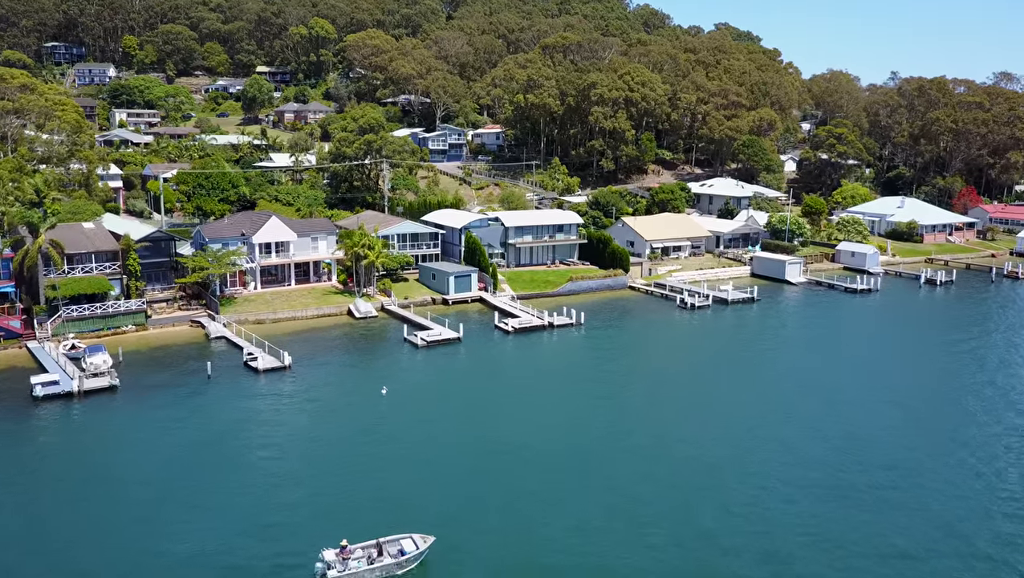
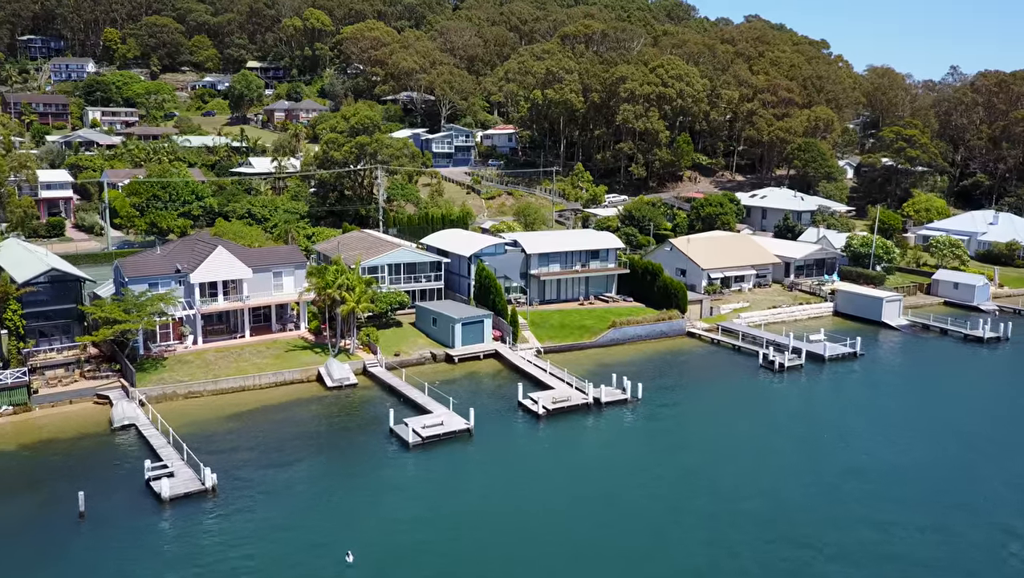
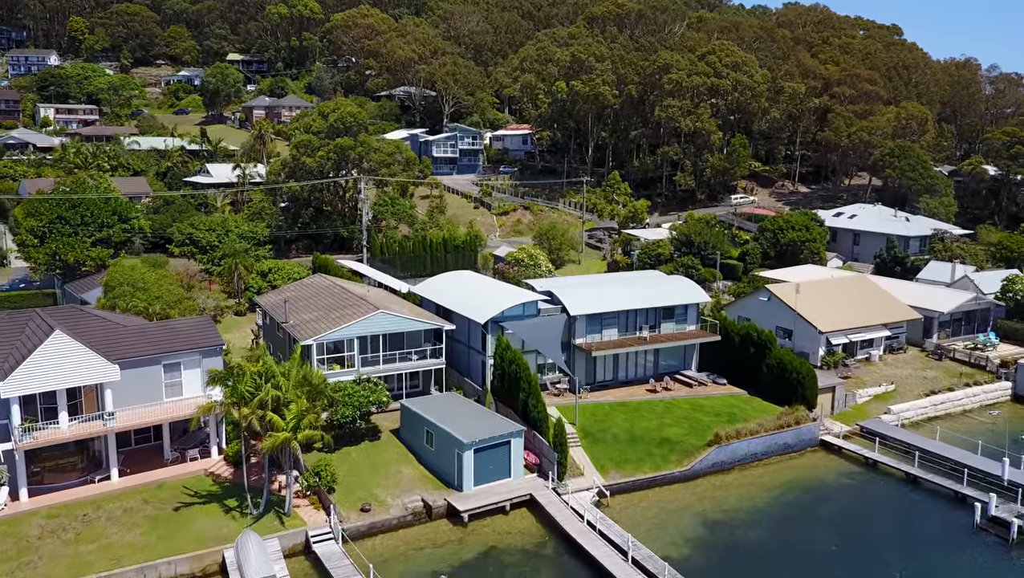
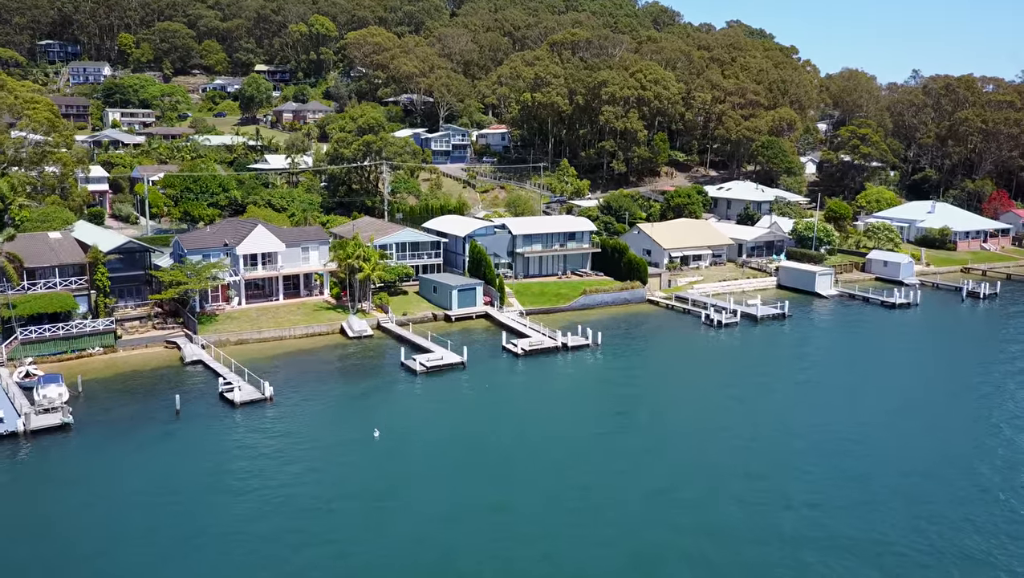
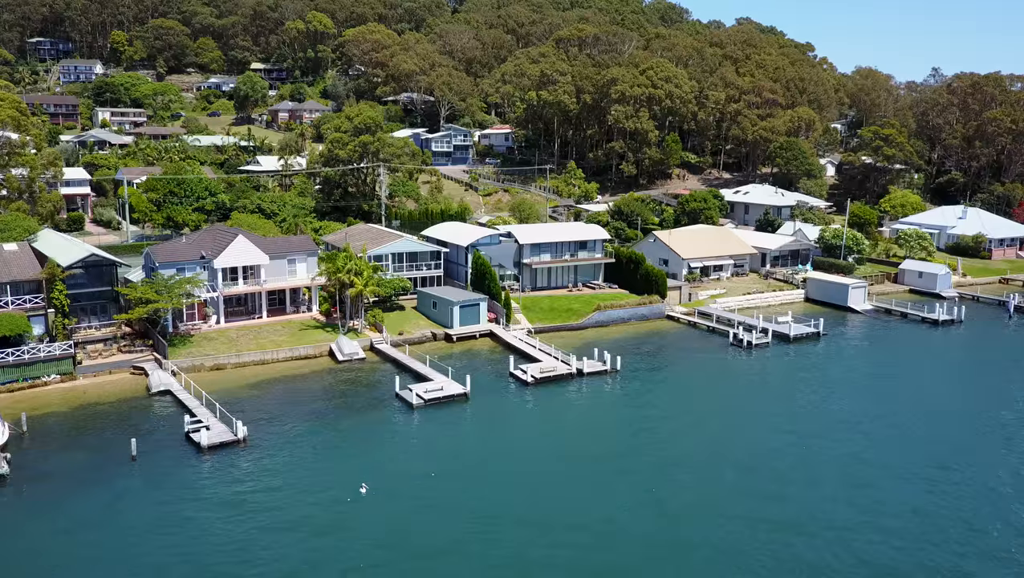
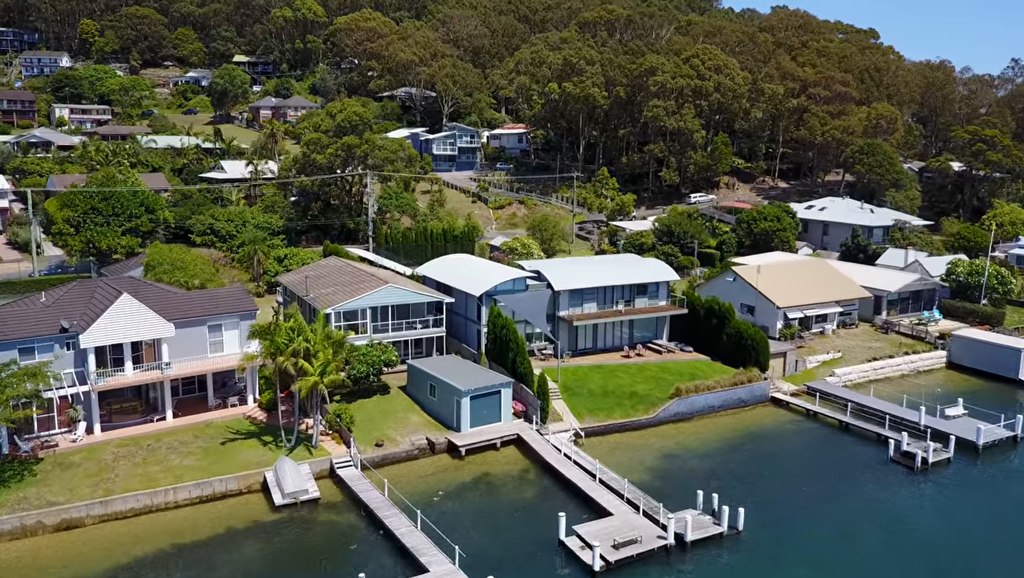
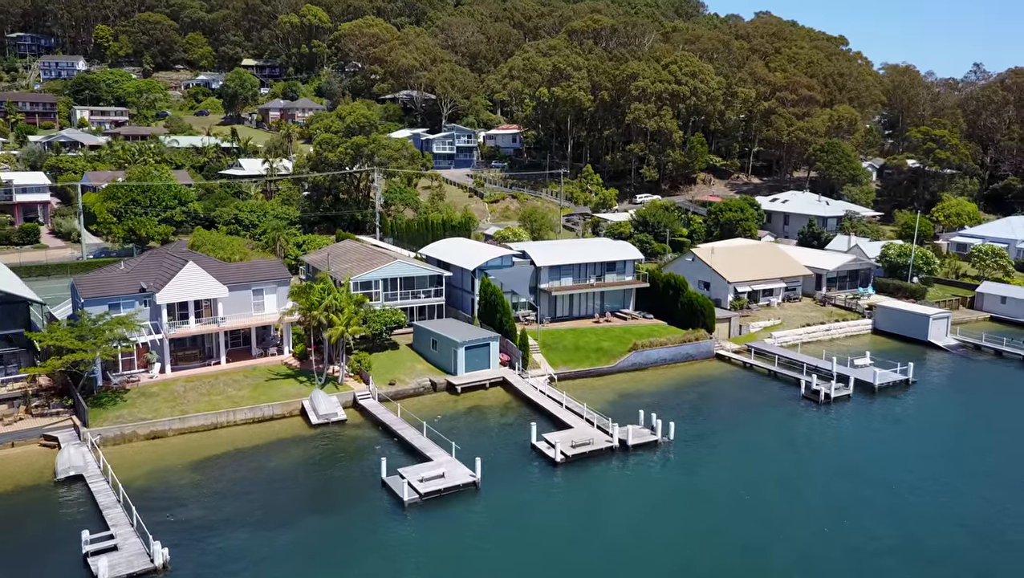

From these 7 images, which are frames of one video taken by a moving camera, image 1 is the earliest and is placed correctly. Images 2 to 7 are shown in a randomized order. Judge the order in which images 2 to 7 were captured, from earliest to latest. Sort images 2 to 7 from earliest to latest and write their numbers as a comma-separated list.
4, 5, 2, 7, 6, 3
